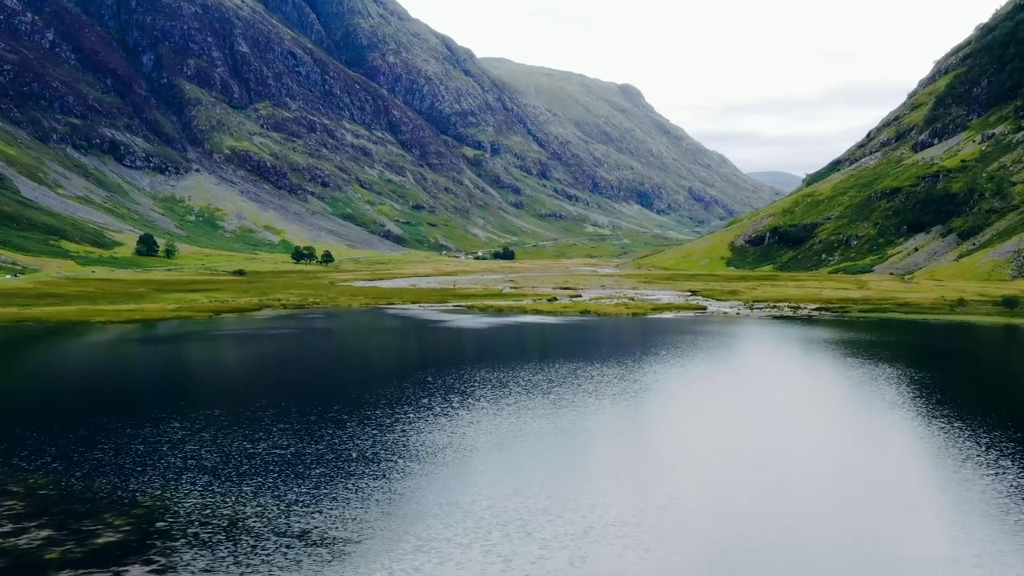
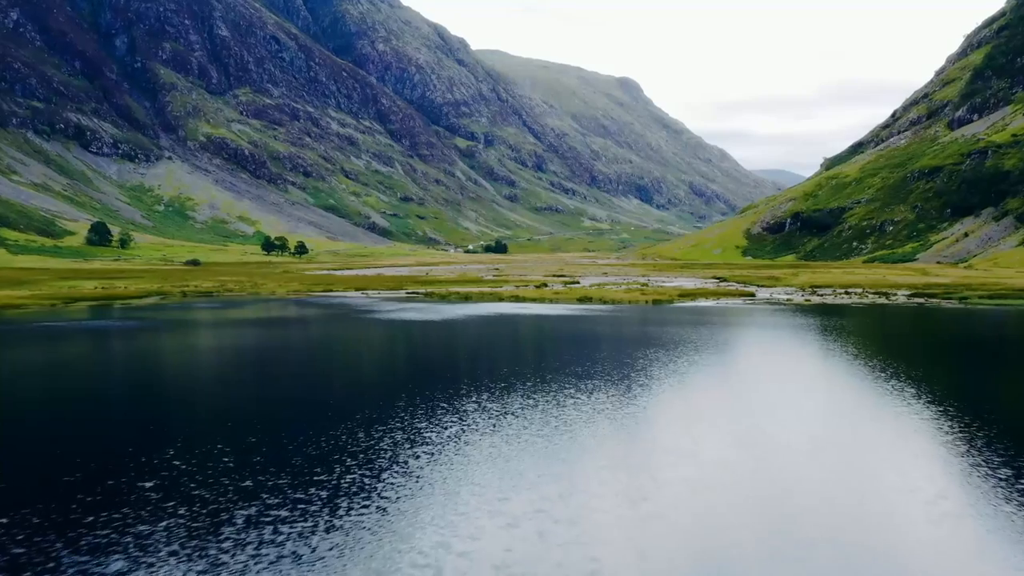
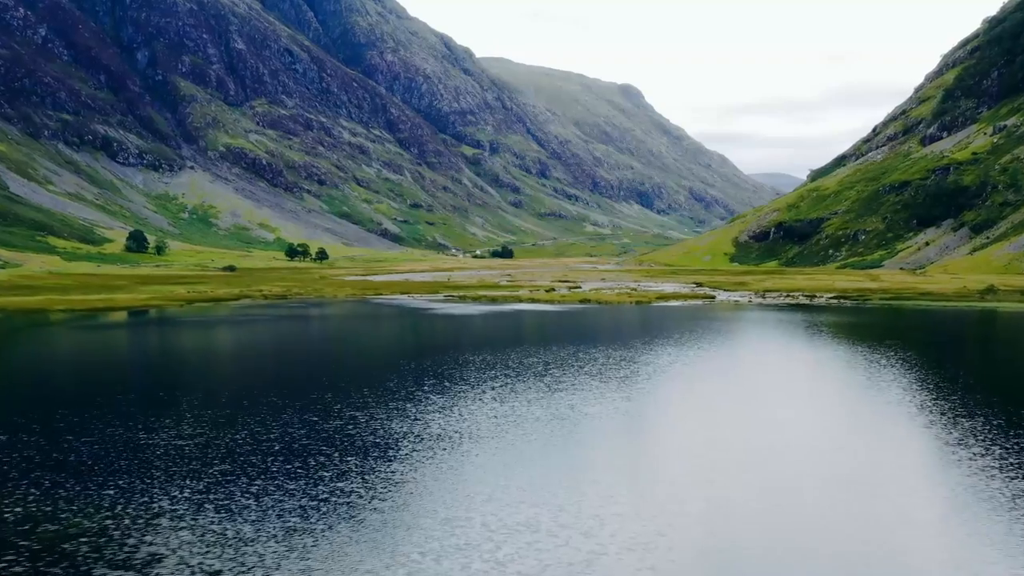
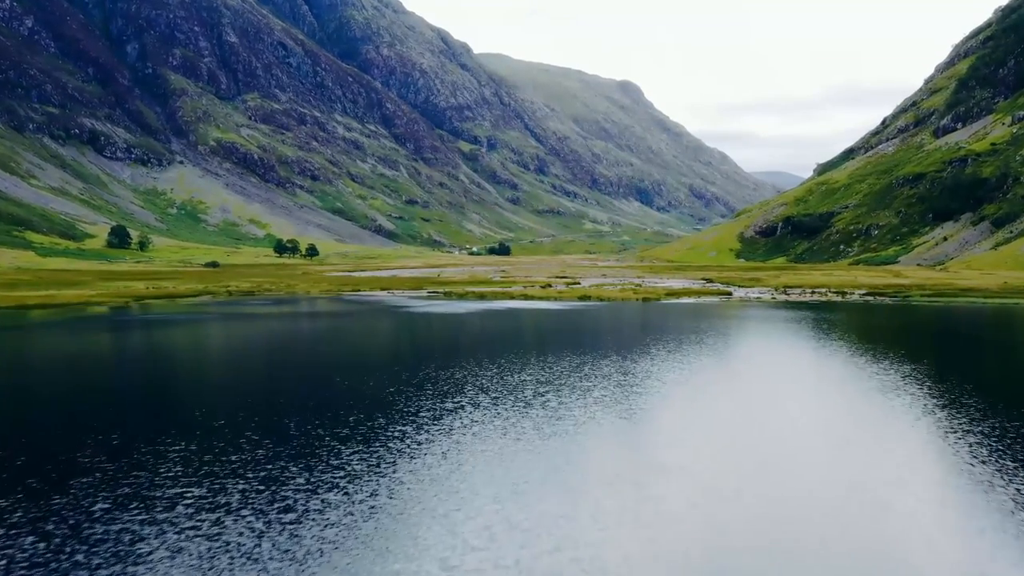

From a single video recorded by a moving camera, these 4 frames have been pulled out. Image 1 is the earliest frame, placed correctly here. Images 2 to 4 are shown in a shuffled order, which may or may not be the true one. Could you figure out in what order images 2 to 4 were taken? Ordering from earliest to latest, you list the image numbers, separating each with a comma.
3, 4, 2
